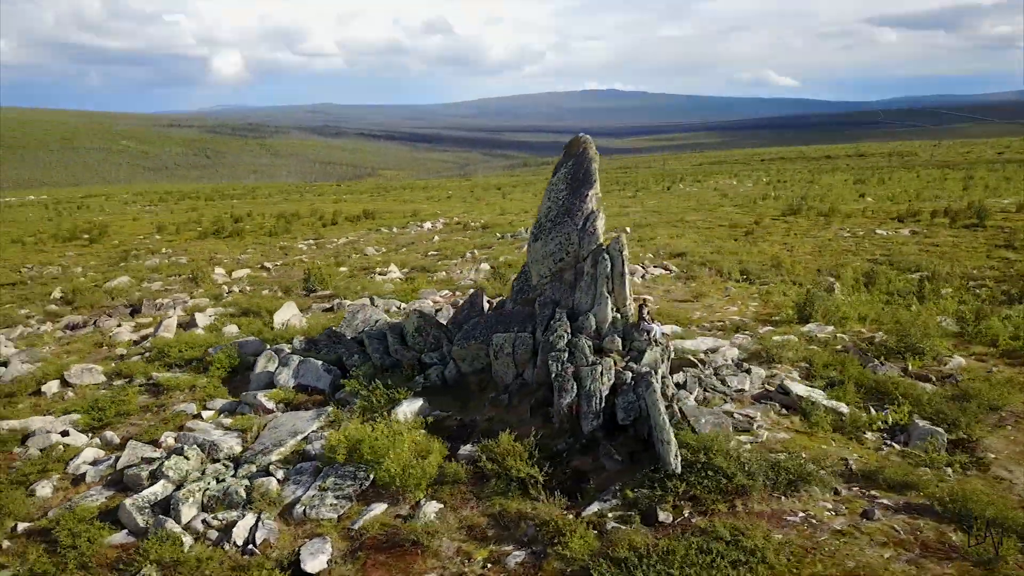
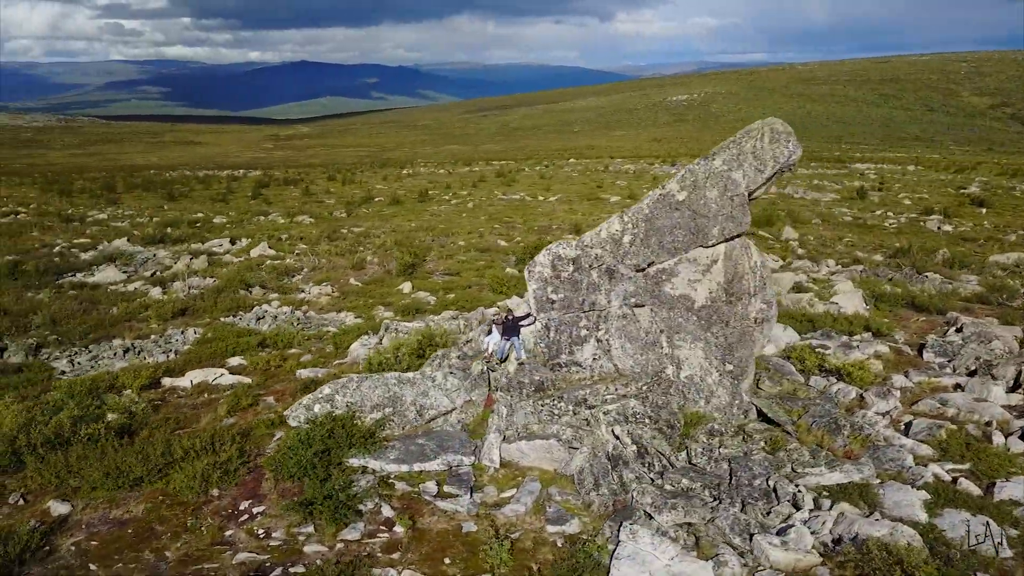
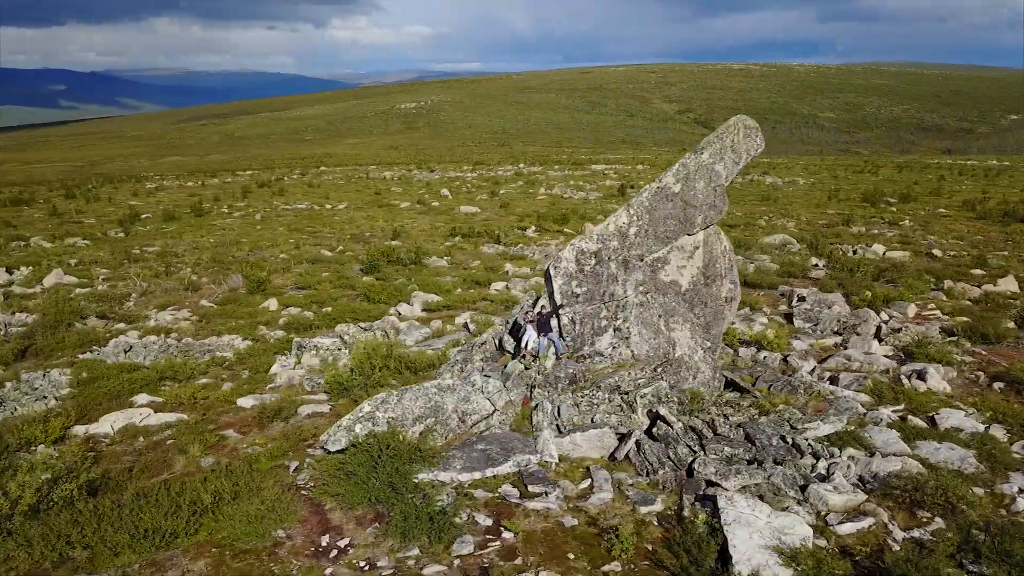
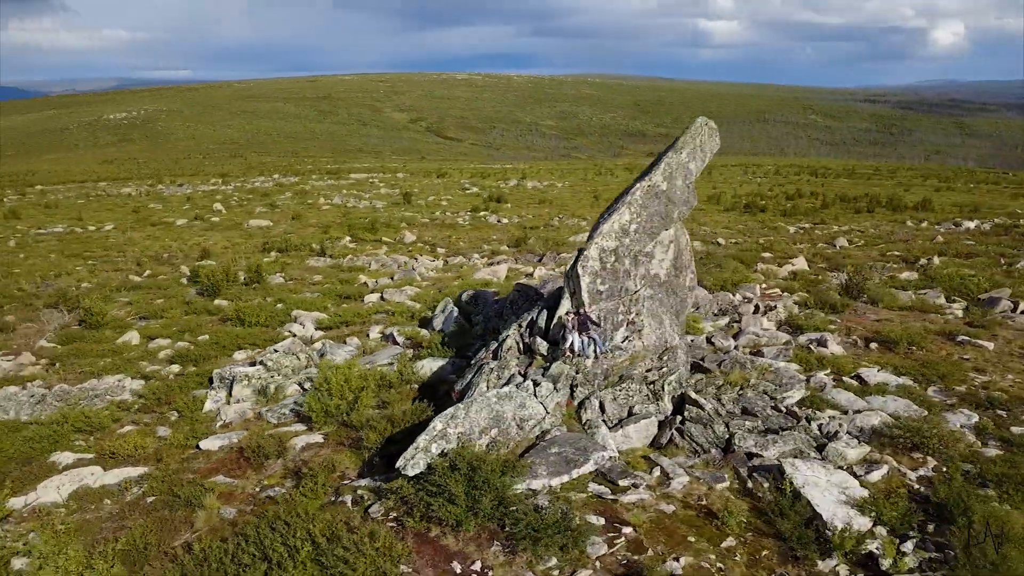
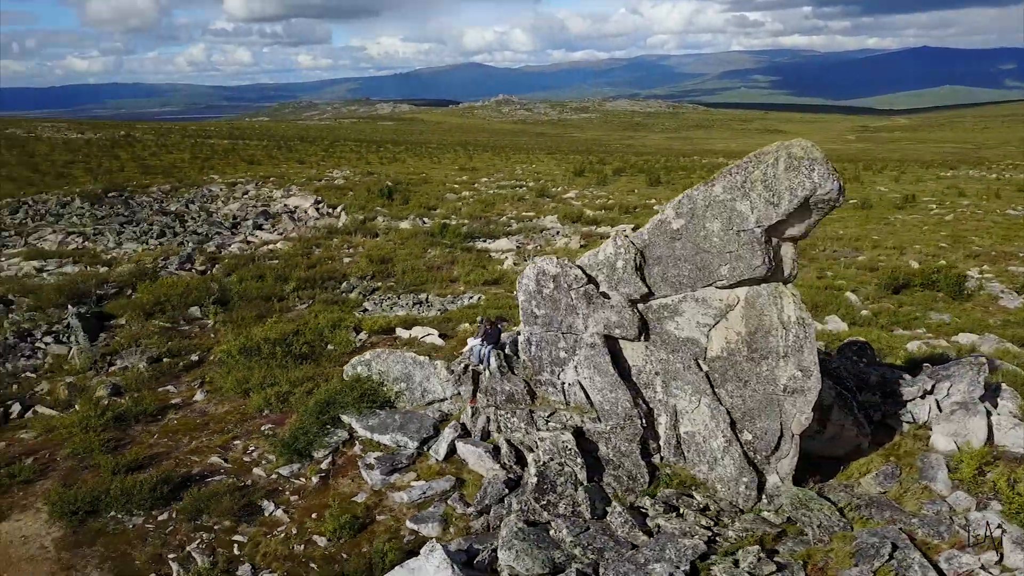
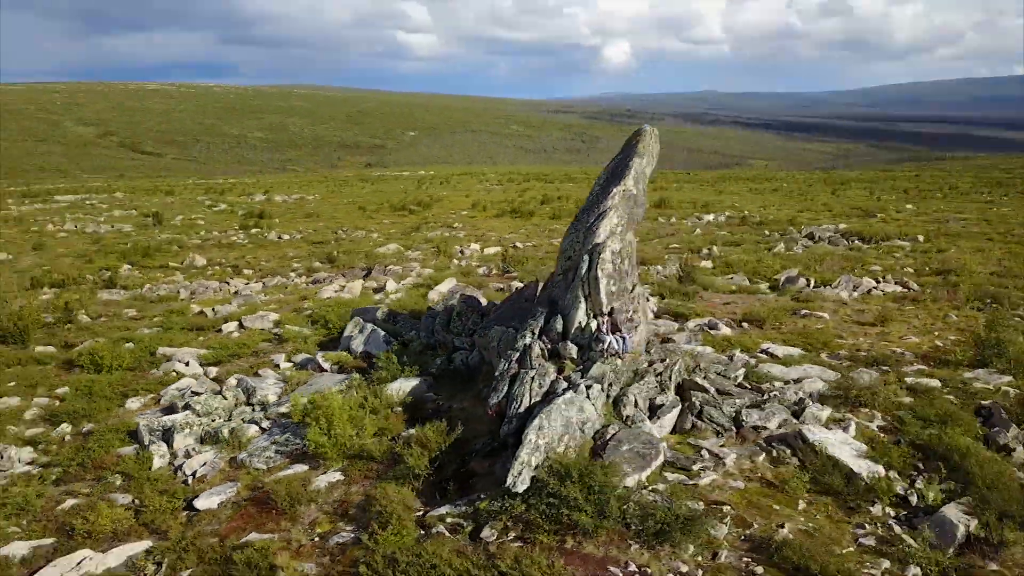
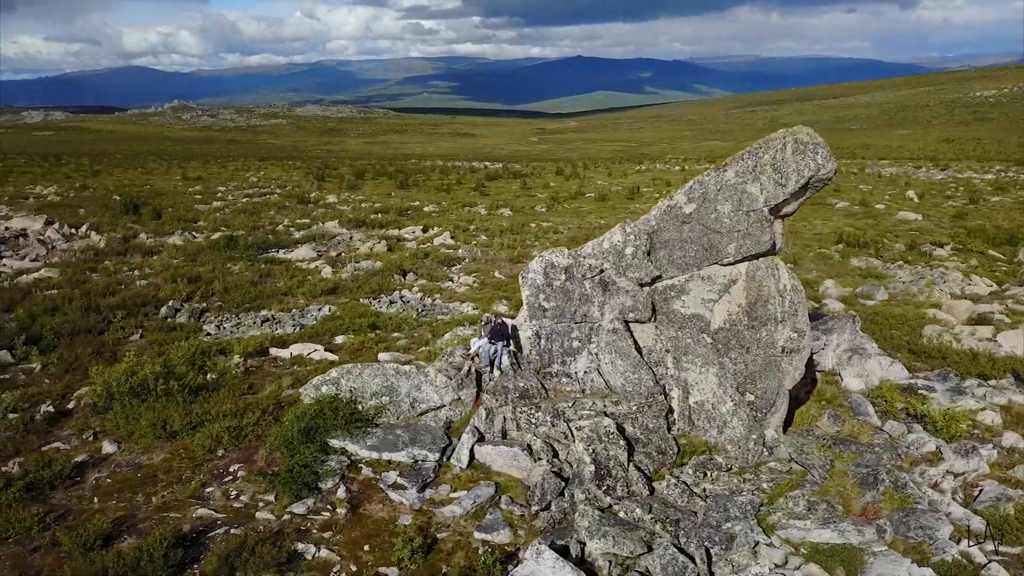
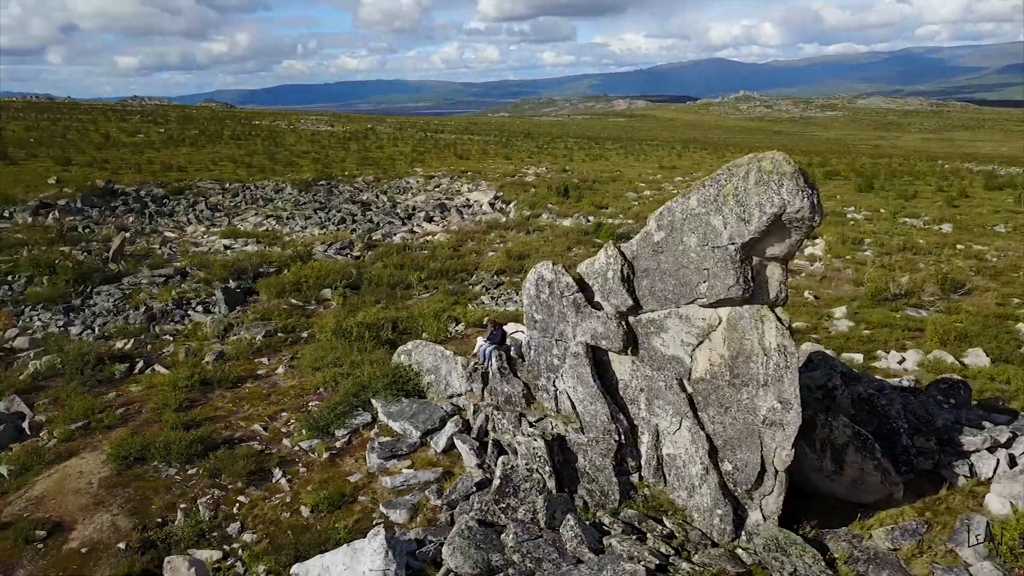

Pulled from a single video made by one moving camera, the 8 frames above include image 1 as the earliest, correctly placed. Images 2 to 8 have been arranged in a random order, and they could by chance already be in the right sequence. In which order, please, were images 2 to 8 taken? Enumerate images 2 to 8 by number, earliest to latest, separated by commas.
6, 4, 3, 2, 7, 5, 8
